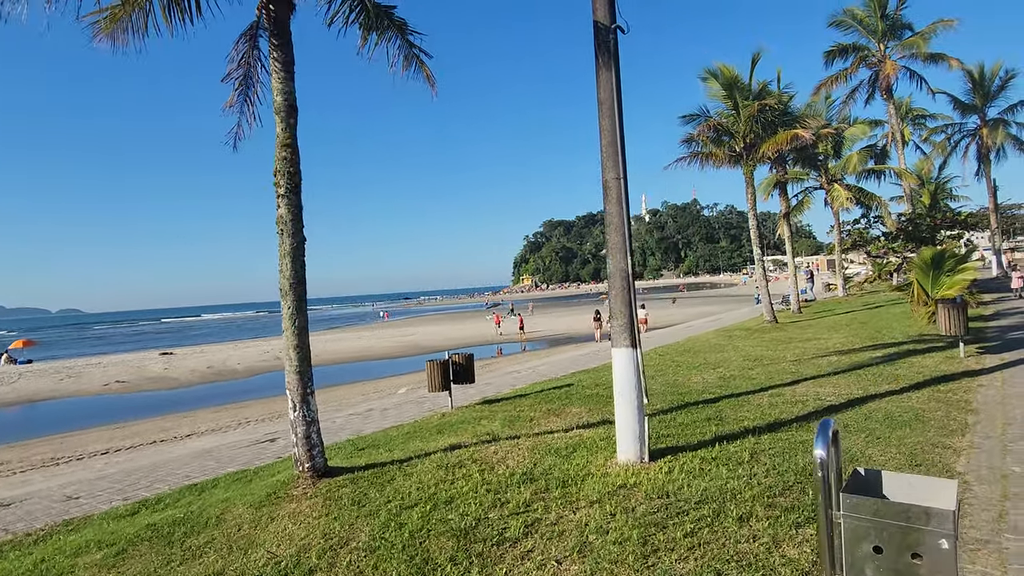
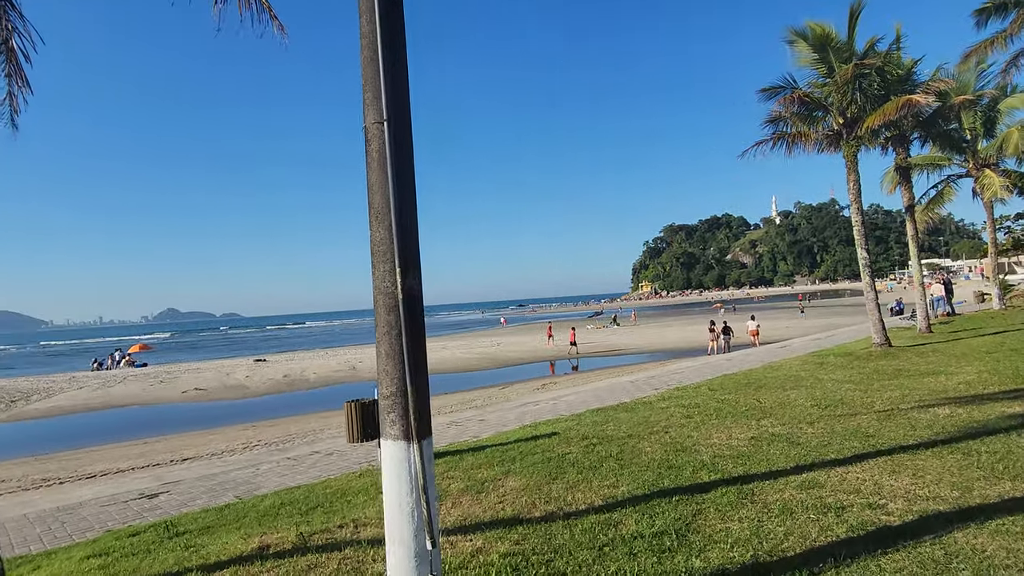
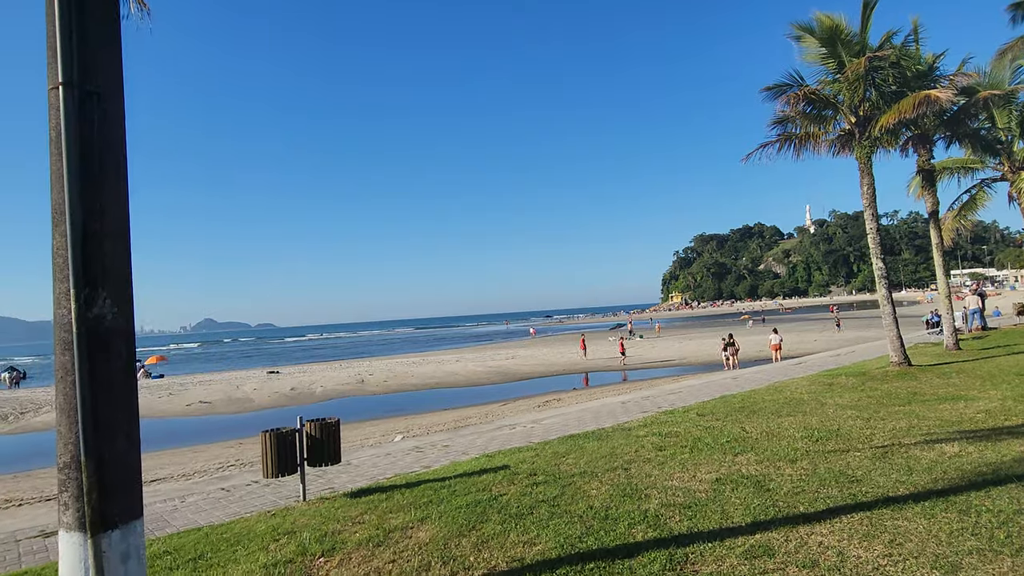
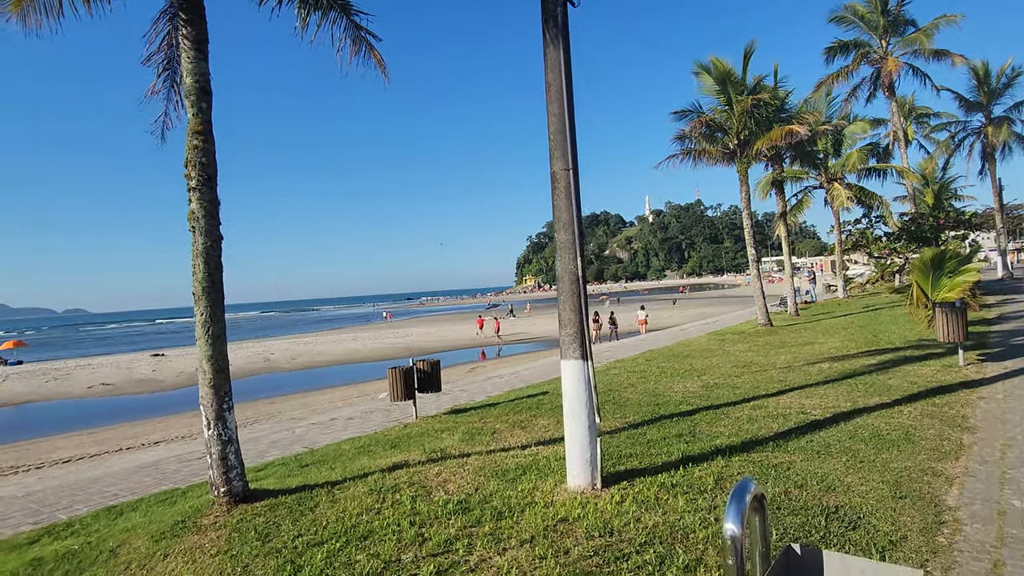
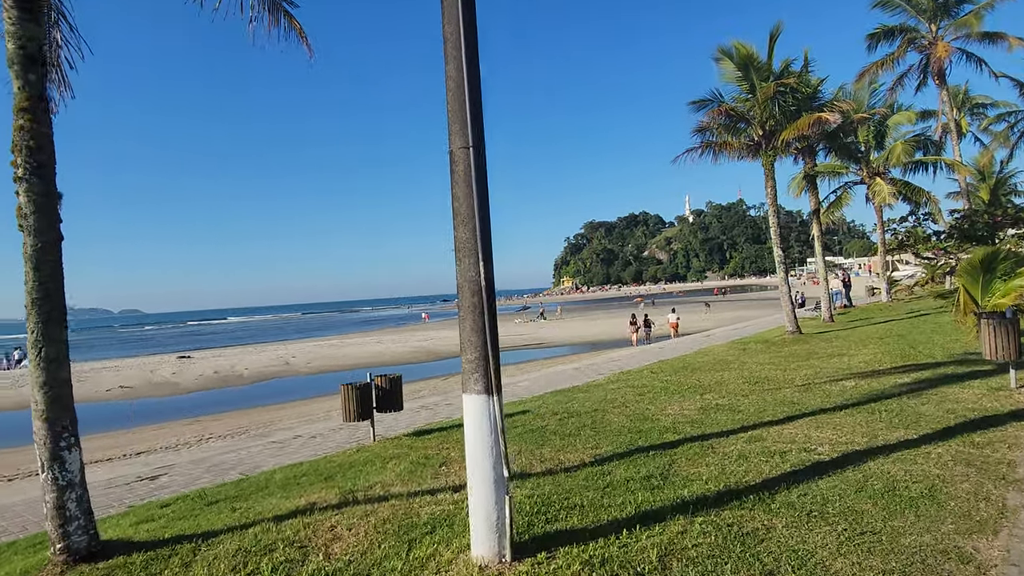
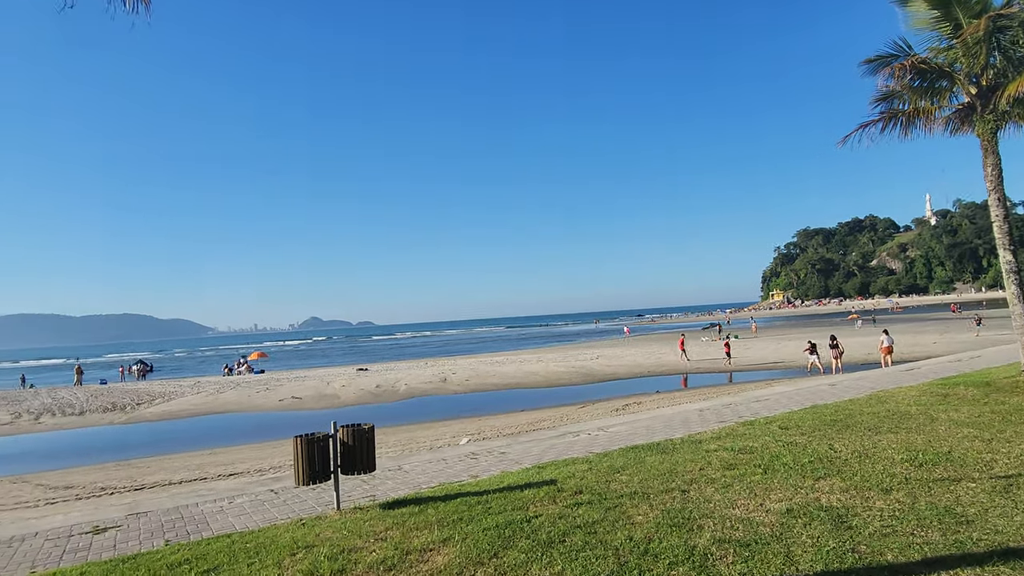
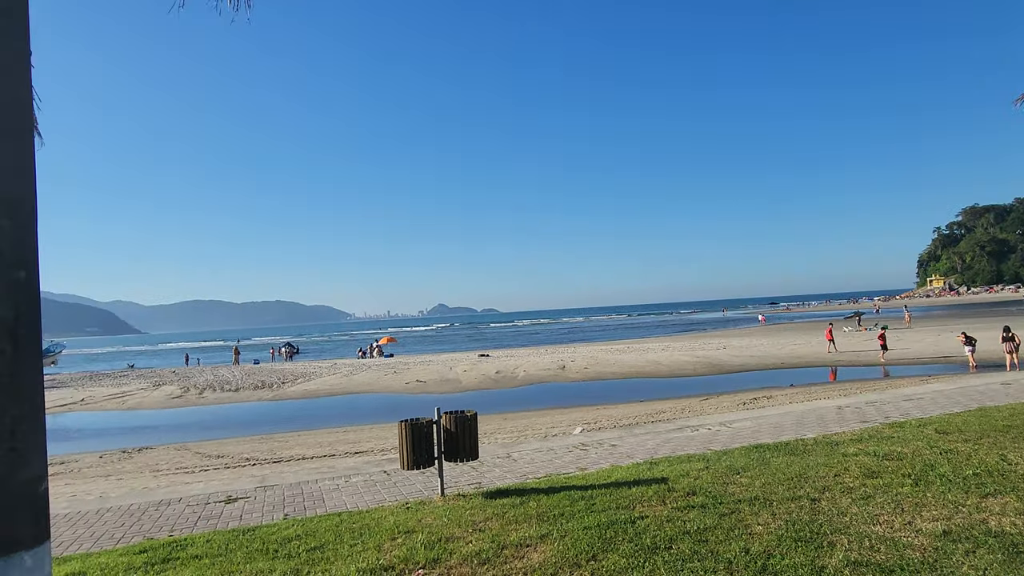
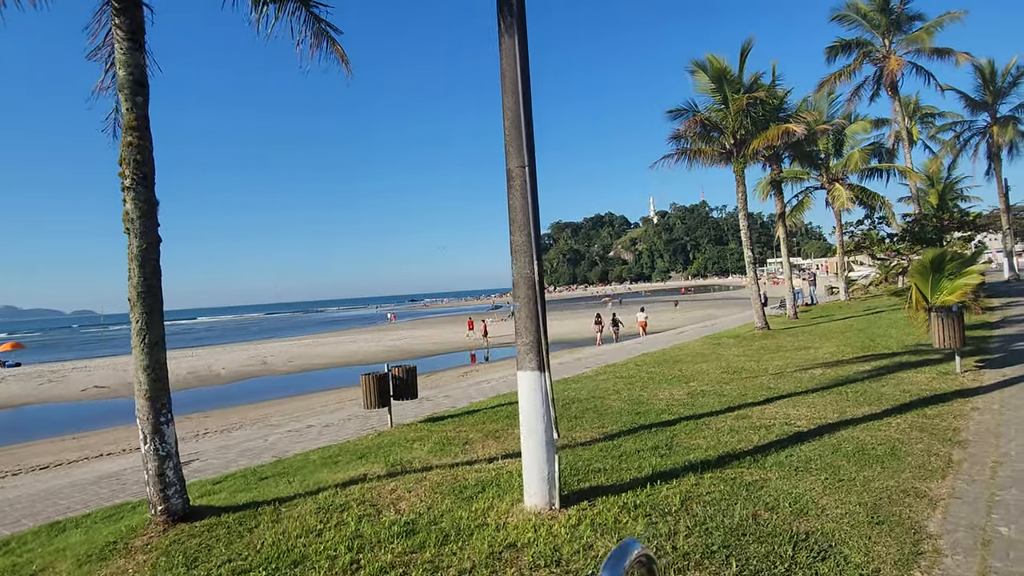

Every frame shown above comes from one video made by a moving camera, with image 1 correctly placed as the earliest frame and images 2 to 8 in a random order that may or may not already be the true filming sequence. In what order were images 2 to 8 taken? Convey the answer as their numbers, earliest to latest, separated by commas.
4, 8, 5, 2, 3, 6, 7
